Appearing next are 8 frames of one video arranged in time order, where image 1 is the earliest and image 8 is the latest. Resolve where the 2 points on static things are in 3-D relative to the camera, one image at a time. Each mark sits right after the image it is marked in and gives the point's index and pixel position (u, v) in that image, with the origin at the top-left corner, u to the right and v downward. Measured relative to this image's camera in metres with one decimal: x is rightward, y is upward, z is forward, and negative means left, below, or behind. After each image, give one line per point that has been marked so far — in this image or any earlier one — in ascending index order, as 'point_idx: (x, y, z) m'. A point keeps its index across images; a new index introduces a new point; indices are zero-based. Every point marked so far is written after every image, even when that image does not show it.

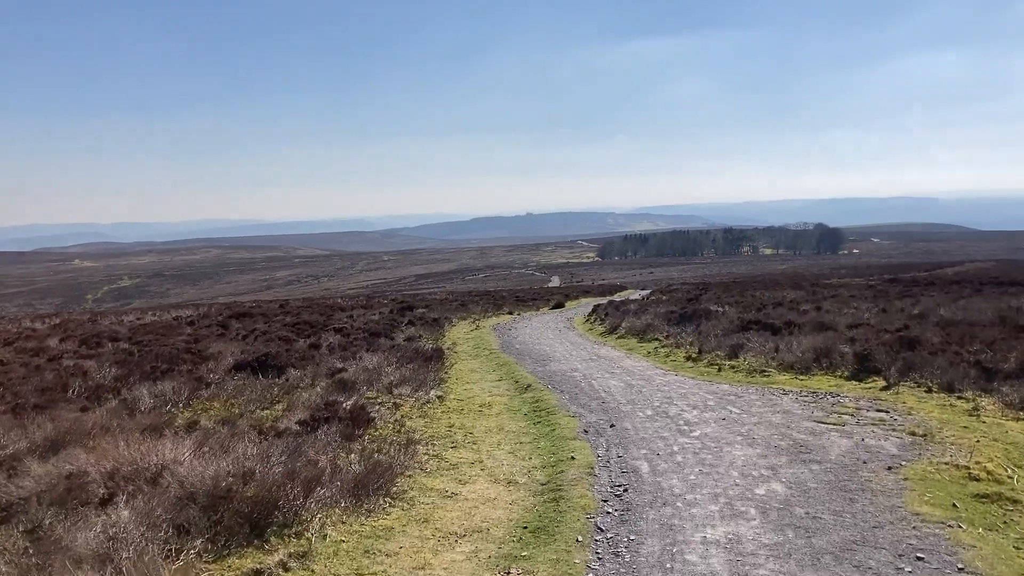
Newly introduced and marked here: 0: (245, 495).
0: (-2.3, -1.8, +7.8) m
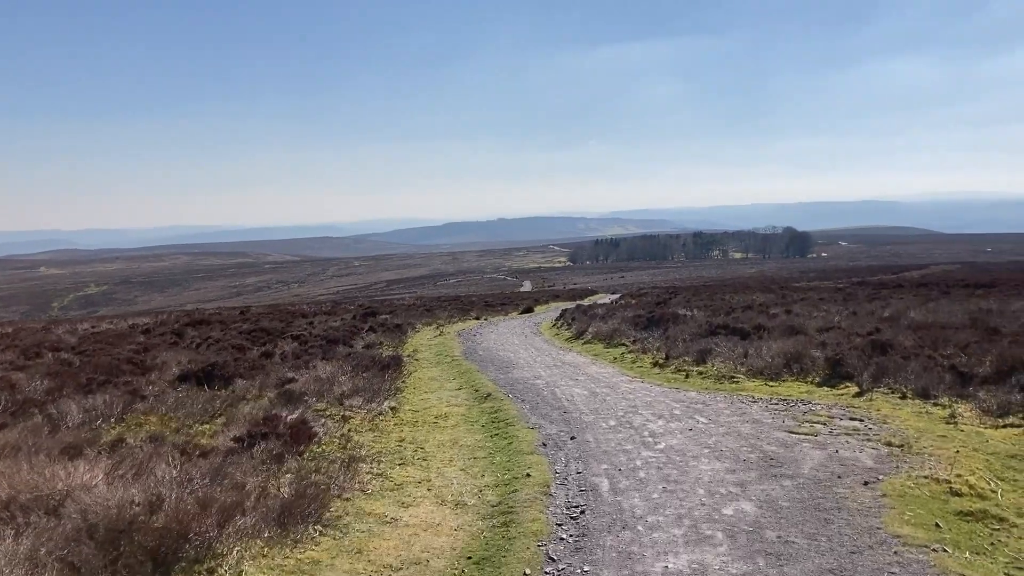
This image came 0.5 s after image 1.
0: (-2.7, -1.8, +6.9) m
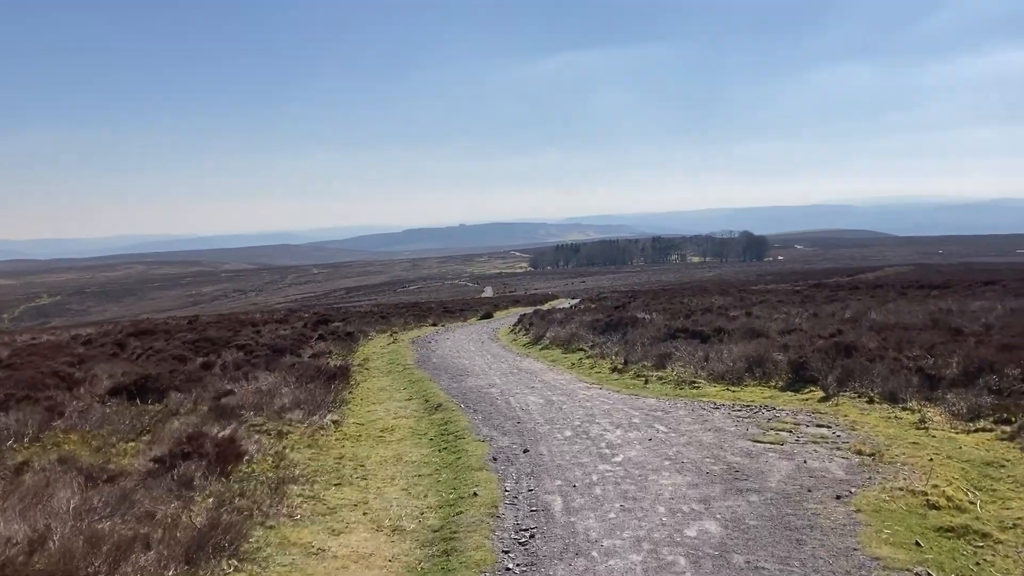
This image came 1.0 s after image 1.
0: (-3.1, -1.8, +6.0) m
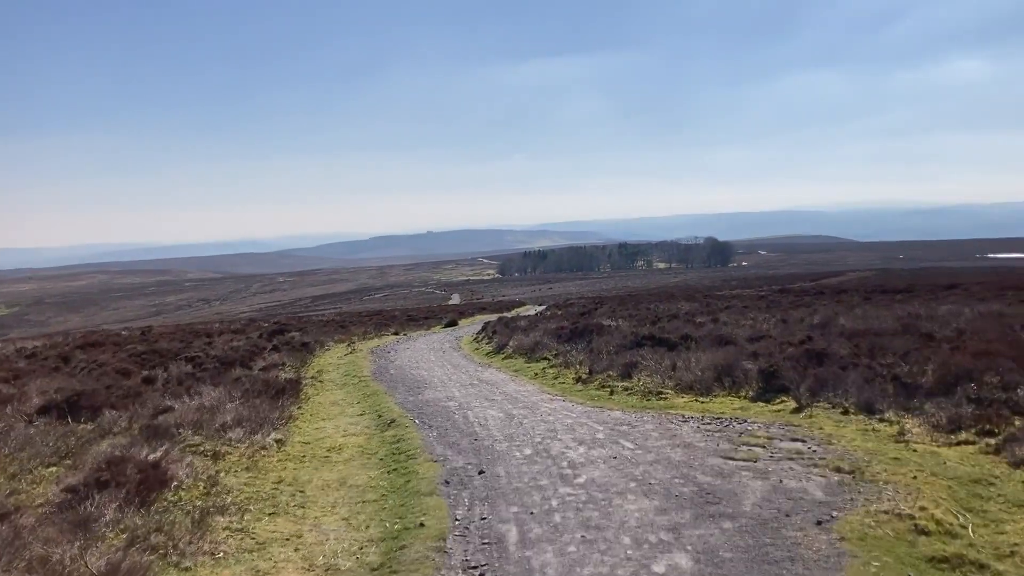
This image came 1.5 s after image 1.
0: (-3.5, -1.9, +5.0) m
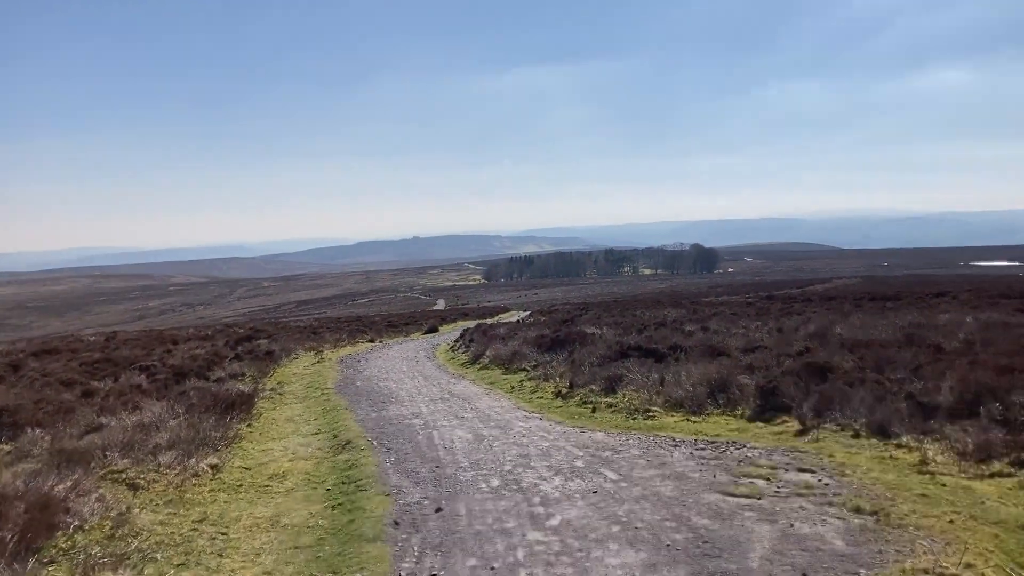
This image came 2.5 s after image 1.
0: (-3.8, -1.9, +3.5) m
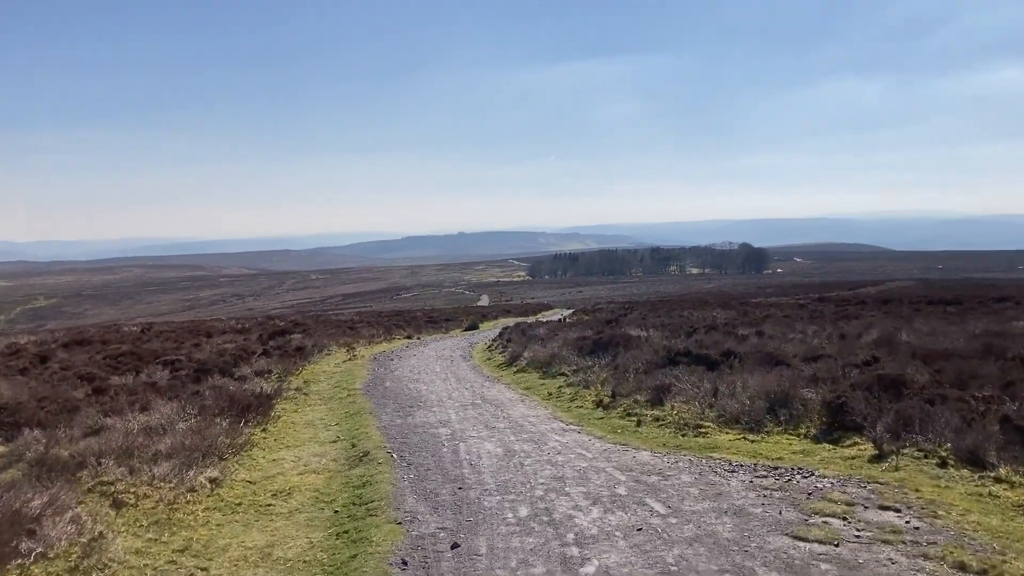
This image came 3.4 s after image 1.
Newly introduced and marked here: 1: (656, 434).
0: (-3.8, -1.9, +2.3) m
1: (+1.9, -2.0, +12.3) m
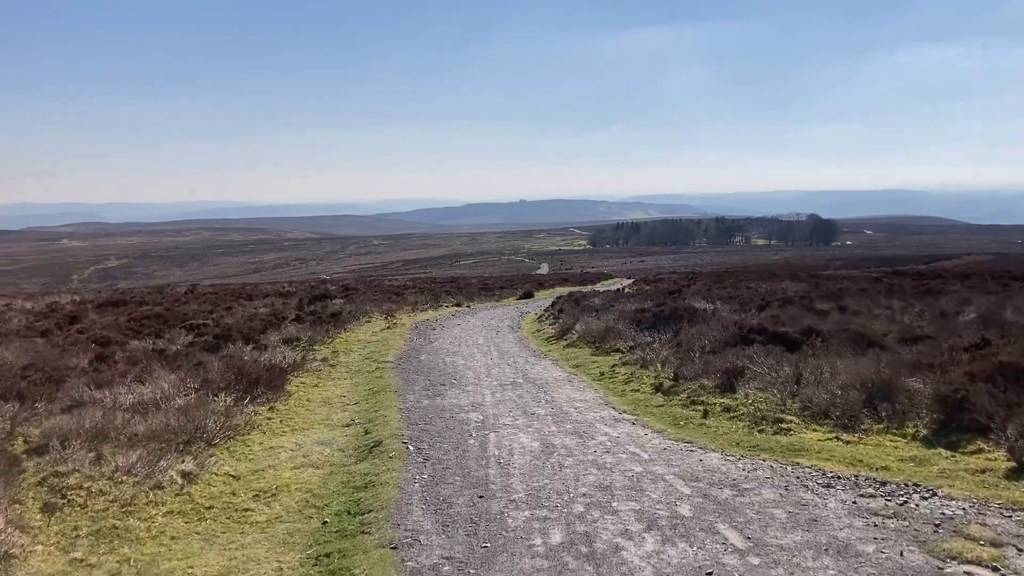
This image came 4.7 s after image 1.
0: (-4.0, -1.7, +0.6) m
1: (+2.4, -1.6, +10.2) m
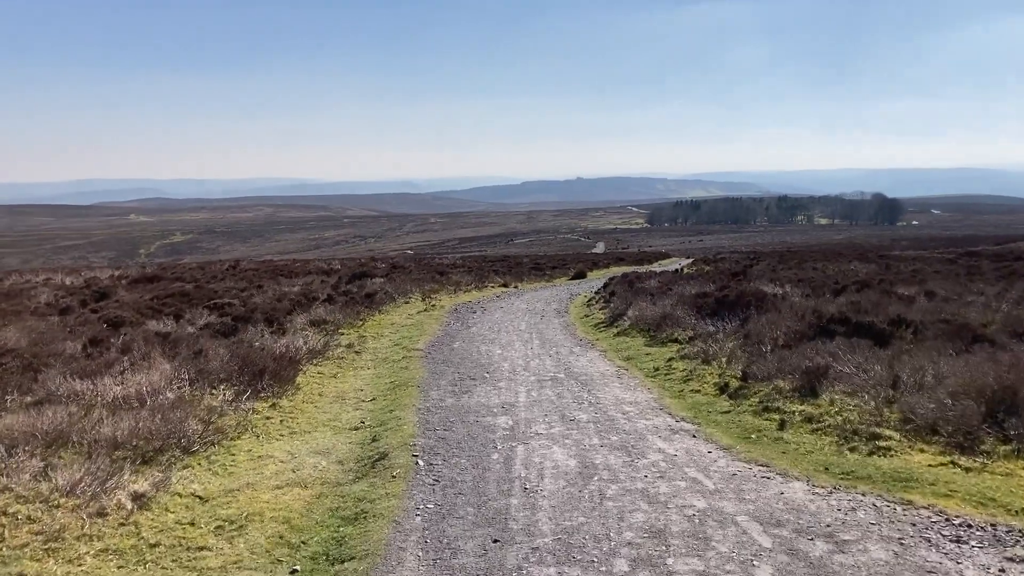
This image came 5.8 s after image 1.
0: (-4.3, -1.7, -0.9) m
1: (+2.7, -1.4, +8.3) m
